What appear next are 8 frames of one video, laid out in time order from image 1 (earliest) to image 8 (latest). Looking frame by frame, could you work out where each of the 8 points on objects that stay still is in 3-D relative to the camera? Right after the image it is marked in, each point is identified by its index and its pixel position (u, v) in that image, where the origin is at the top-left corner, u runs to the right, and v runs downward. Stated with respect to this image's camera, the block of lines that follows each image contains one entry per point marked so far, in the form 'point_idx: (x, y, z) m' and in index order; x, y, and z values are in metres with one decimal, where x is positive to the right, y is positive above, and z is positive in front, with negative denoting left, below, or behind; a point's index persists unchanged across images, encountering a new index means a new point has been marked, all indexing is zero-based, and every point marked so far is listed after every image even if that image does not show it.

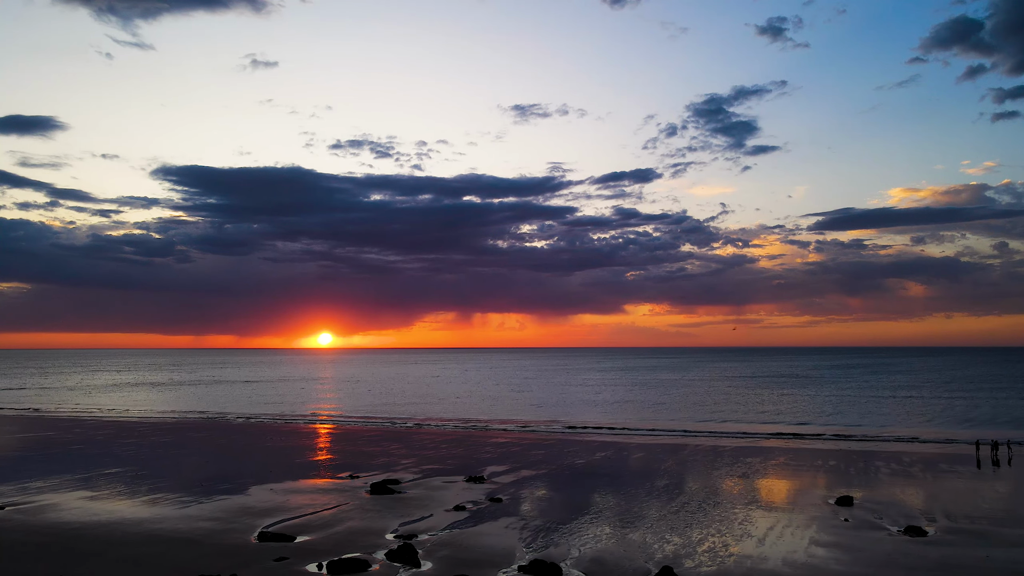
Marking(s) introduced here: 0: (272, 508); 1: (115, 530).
0: (-6.4, -5.9, +15.5) m
1: (-9.1, -5.6, +13.4) m
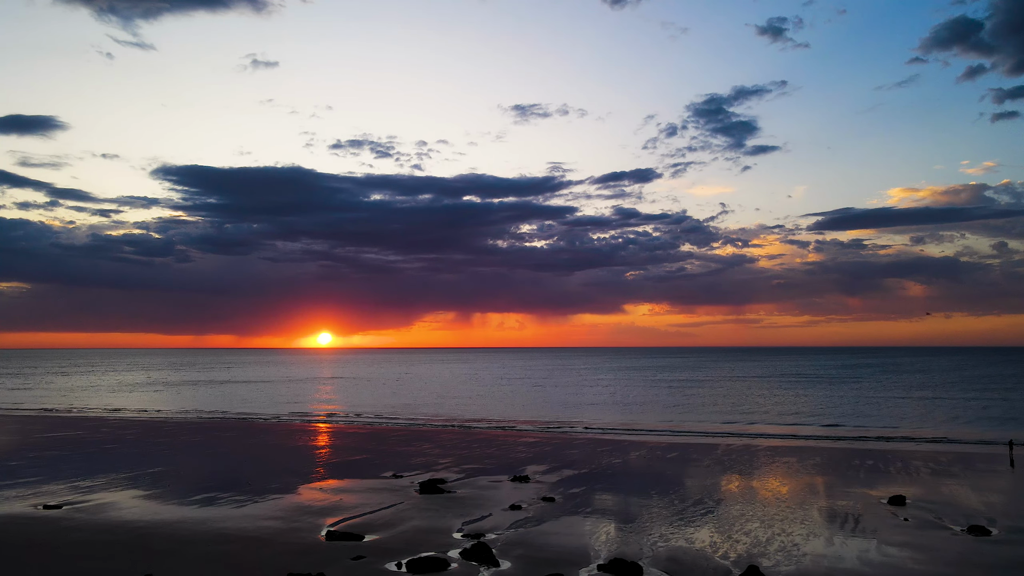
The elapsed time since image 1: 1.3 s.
0: (-4.9, -5.9, +15.5) m
1: (-7.6, -5.6, +13.4) m
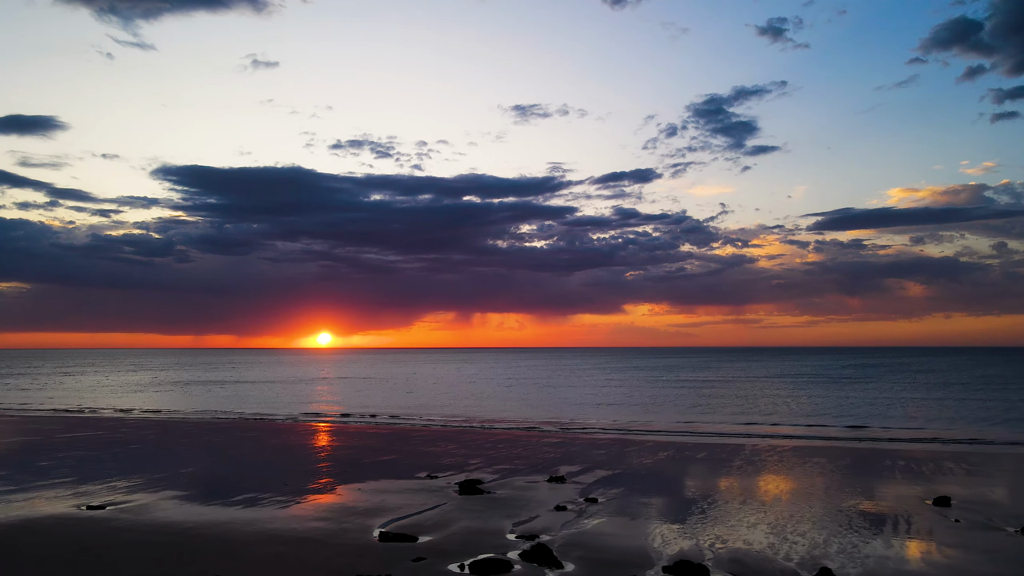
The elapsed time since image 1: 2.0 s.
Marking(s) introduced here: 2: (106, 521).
0: (-3.7, -5.9, +15.5) m
1: (-6.4, -5.6, +13.3) m
2: (-9.9, -5.7, +14.3) m
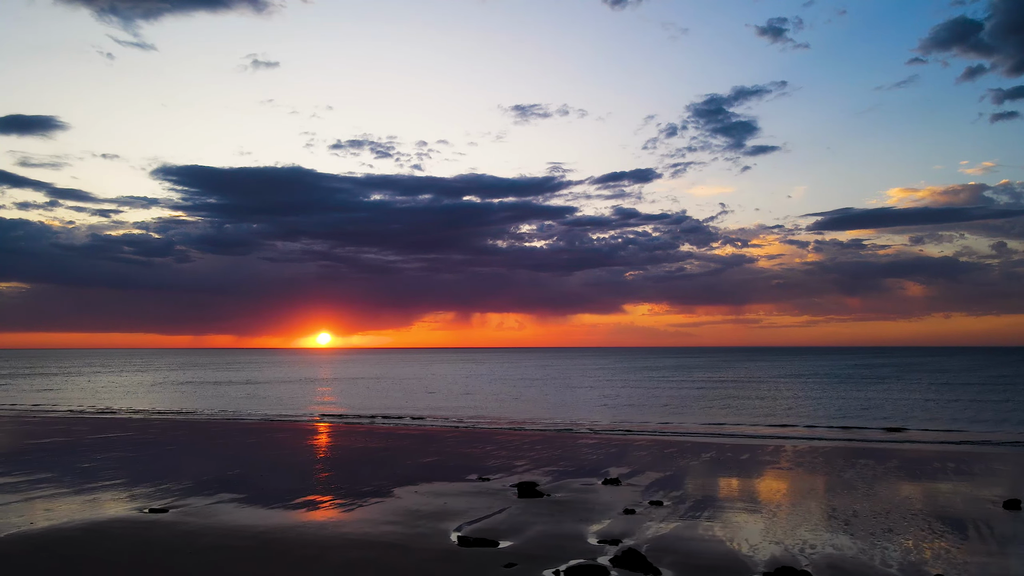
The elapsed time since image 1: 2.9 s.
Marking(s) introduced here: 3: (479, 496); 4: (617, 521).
0: (-1.9, -5.9, +15.2) m
1: (-4.6, -5.6, +13.1) m
2: (-8.1, -5.7, +14.0) m
3: (-0.9, -6.1, +17.0) m
4: (+2.6, -5.7, +14.2) m
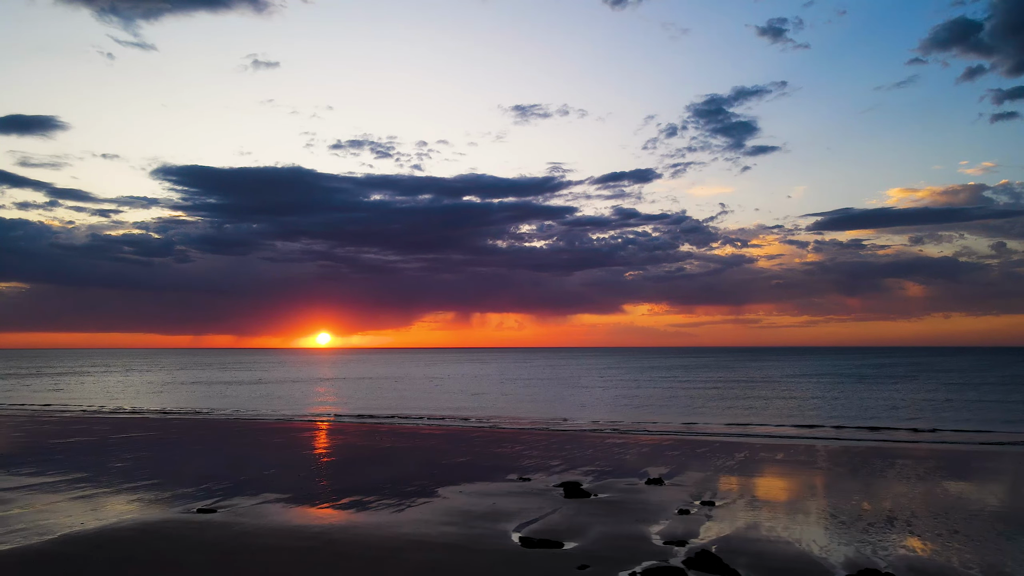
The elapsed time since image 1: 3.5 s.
0: (-0.5, -5.8, +15.0) m
1: (-3.2, -5.5, +12.9) m
2: (-6.7, -5.7, +13.8) m
3: (+0.4, -6.1, +16.8) m
4: (+4.0, -5.7, +14.0) m
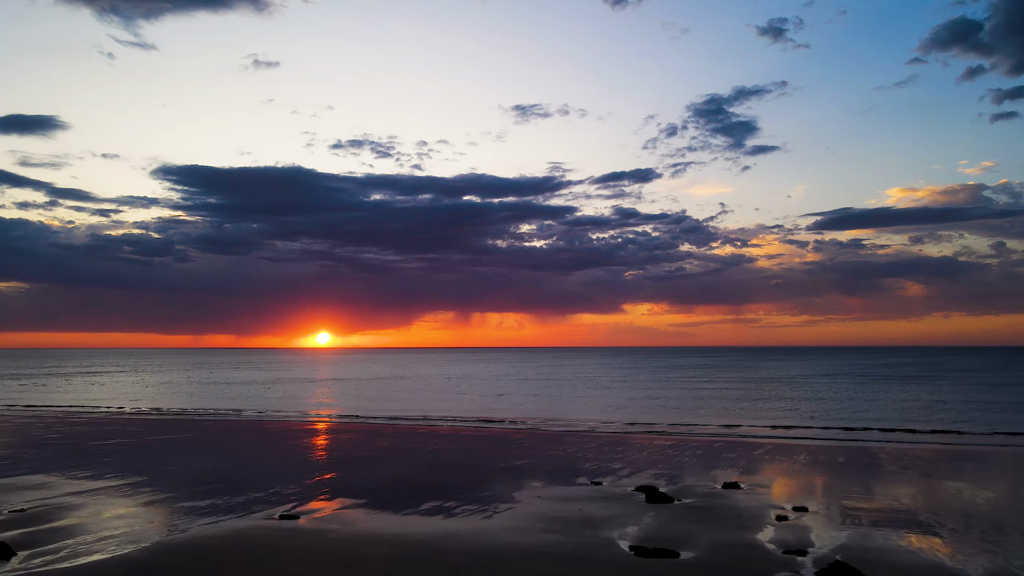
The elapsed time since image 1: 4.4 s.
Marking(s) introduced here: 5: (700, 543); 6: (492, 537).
0: (+1.8, -5.8, +14.6) m
1: (-0.9, -5.5, +12.4) m
2: (-4.4, -5.6, +13.3) m
3: (+2.7, -6.0, +16.3) m
4: (+6.3, -5.6, +13.5) m
5: (+4.0, -5.5, +12.4) m
6: (-0.5, -5.6, +12.9) m
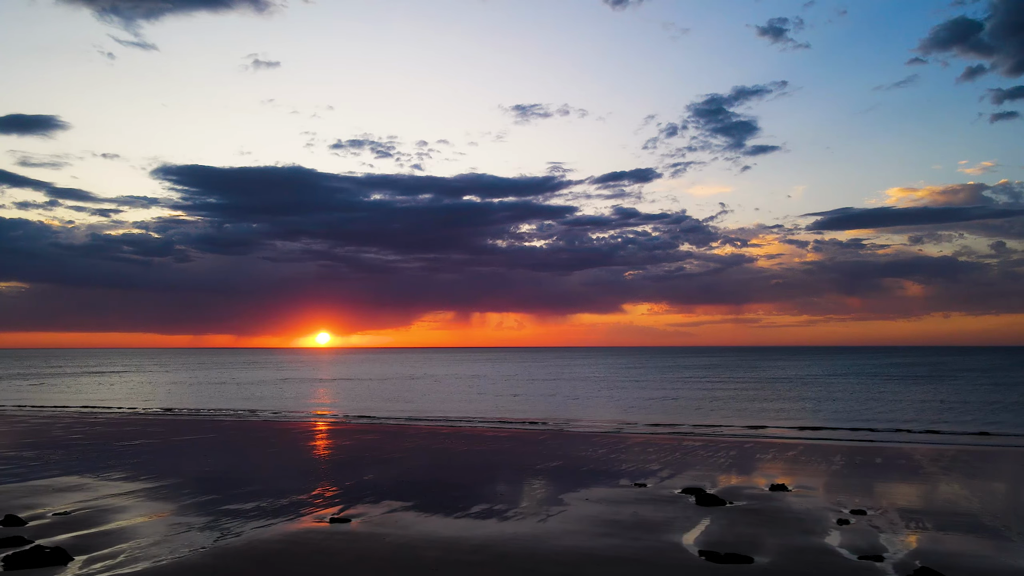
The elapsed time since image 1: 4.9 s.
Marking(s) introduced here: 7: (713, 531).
0: (+3.2, -5.8, +14.3) m
1: (+0.5, -5.5, +12.1) m
2: (-3.1, -5.6, +13.0) m
3: (+4.1, -6.0, +16.0) m
4: (+7.6, -5.6, +13.2) m
5: (+5.4, -5.4, +12.1) m
6: (+0.9, -5.5, +12.6) m
7: (+4.6, -5.6, +13.3) m
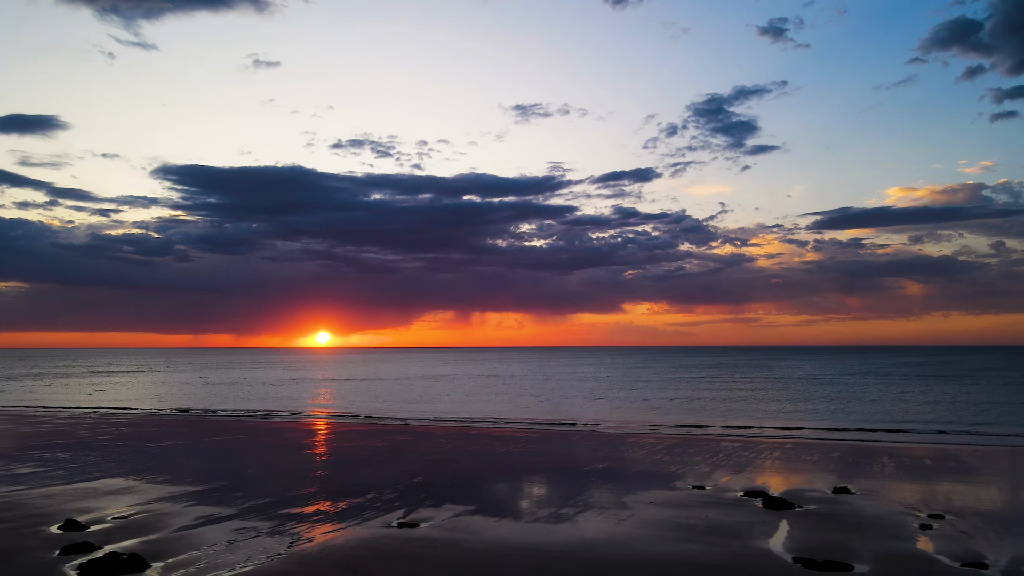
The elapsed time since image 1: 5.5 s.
0: (+4.9, -5.7, +13.9) m
1: (+2.2, -5.4, +11.7) m
2: (-1.3, -5.5, +12.7) m
3: (+5.9, -5.9, +15.6) m
4: (+9.4, -5.5, +12.8) m
5: (+7.1, -5.4, +11.7) m
6: (+2.6, -5.5, +12.3) m
7: (+6.4, -5.5, +12.9) m
